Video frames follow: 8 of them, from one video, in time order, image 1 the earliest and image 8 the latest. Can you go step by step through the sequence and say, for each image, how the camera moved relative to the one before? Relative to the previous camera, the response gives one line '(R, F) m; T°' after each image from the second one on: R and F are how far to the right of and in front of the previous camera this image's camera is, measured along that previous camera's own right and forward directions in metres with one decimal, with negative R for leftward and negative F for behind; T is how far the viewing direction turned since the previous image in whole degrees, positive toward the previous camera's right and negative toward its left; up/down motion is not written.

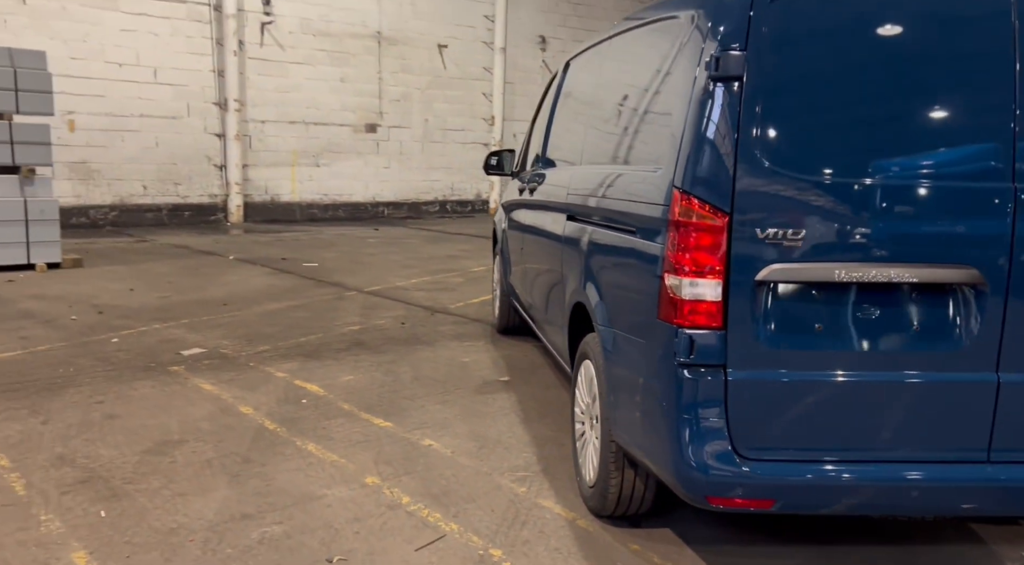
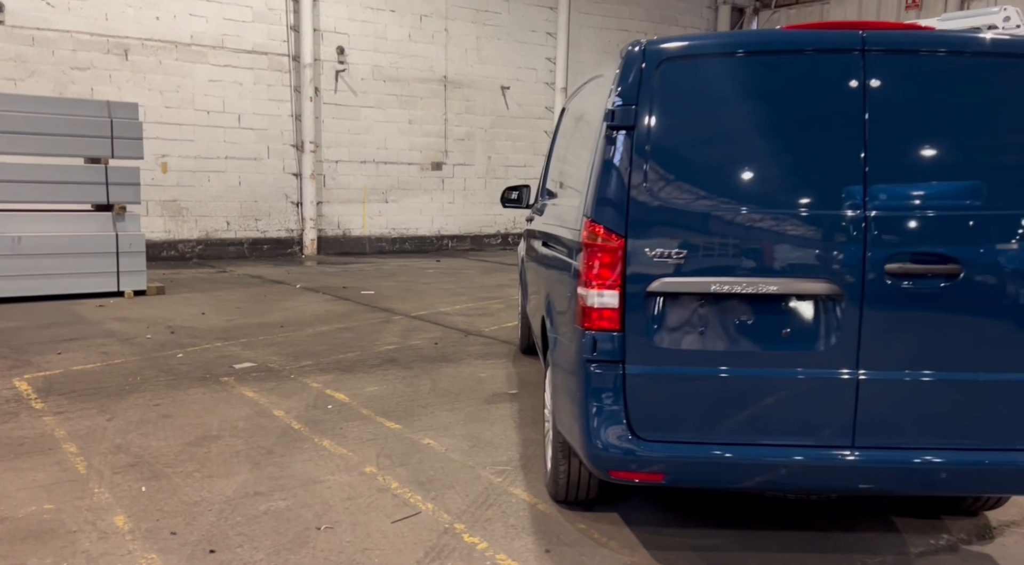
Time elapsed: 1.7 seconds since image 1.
(+0.5, -0.4) m; -6°
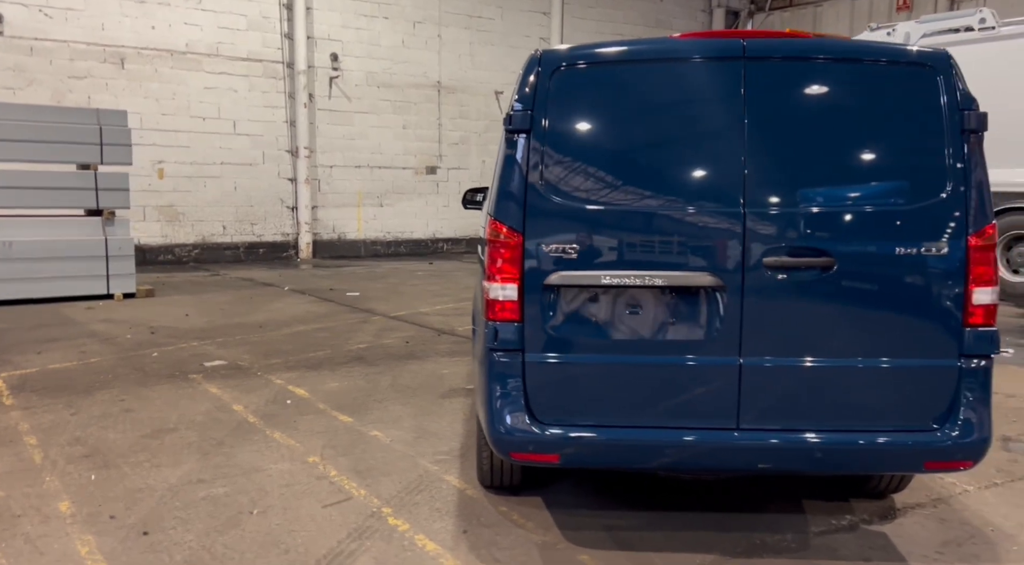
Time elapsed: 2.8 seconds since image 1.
(+0.4, -0.2) m; -1°
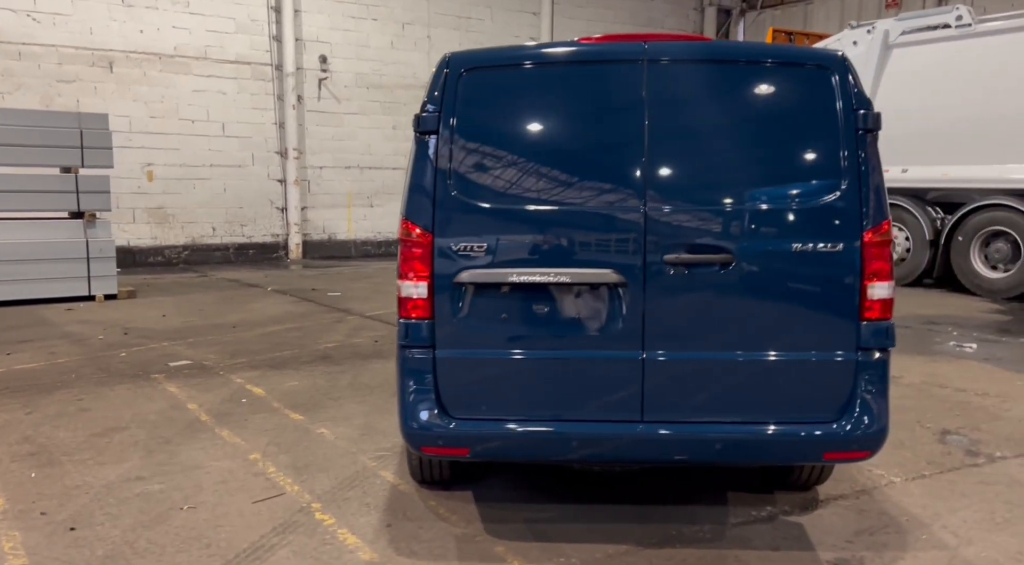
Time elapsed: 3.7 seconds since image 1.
(+0.4, -0.1) m; 0°
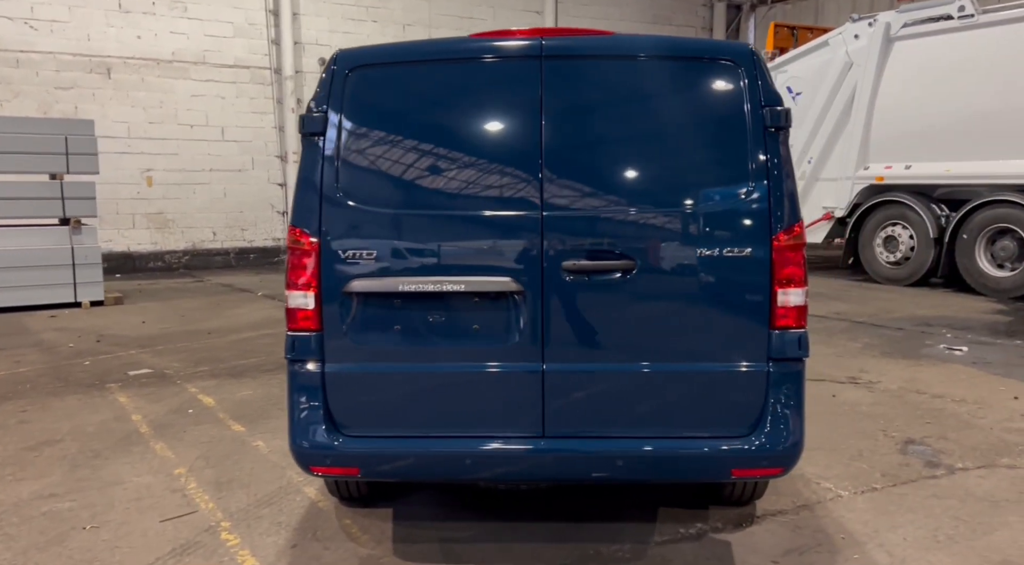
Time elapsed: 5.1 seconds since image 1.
(+0.5, +0.2) m; -2°
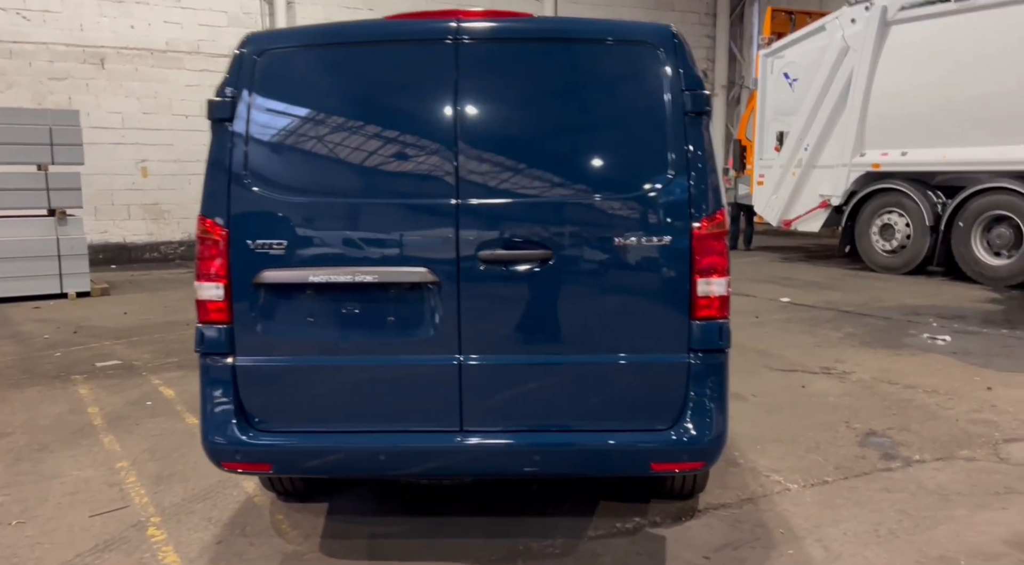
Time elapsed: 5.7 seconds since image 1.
(+0.3, +0.1) m; -1°
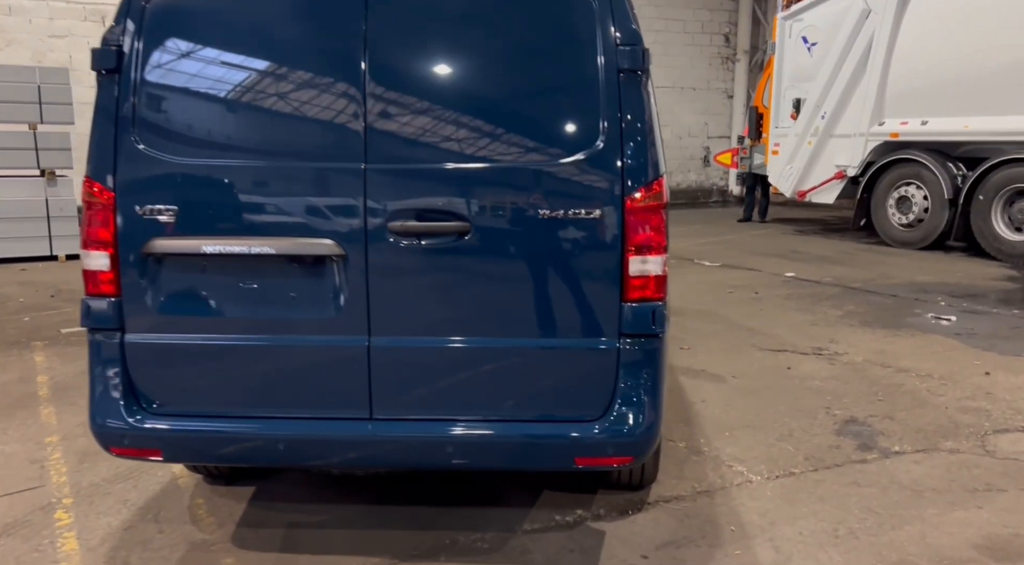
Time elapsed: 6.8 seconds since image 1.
(+0.3, +0.3) m; -2°
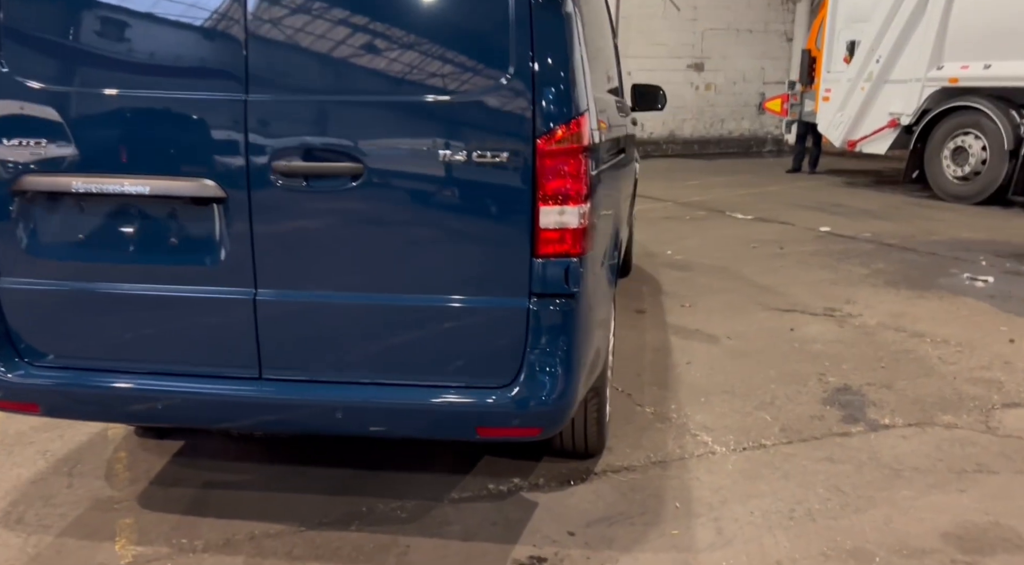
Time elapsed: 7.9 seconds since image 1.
(+0.4, +0.3) m; -4°
